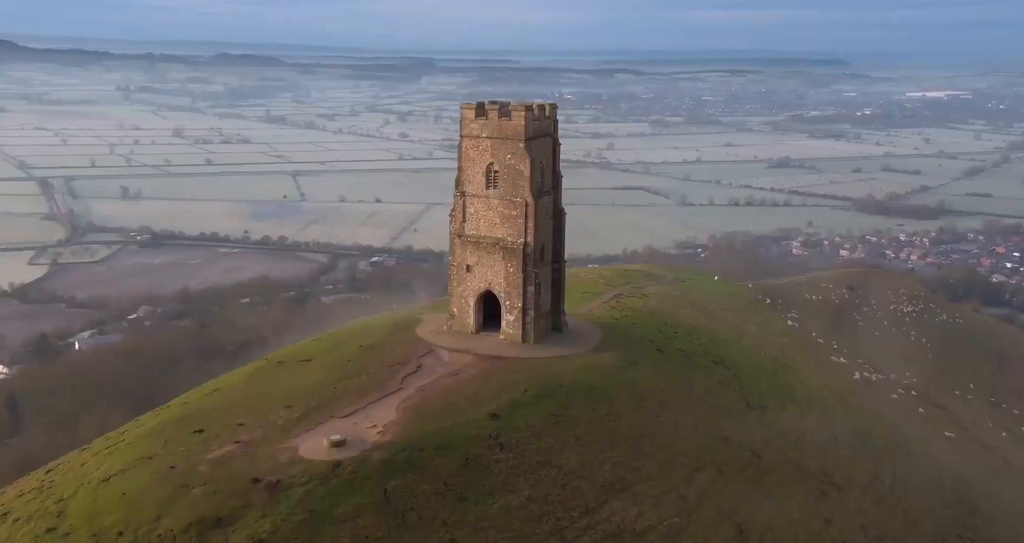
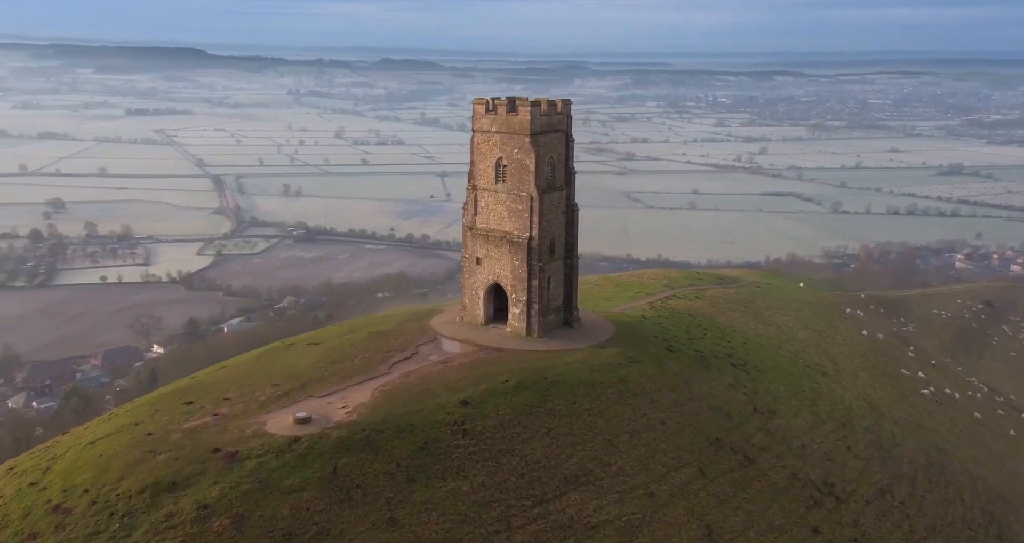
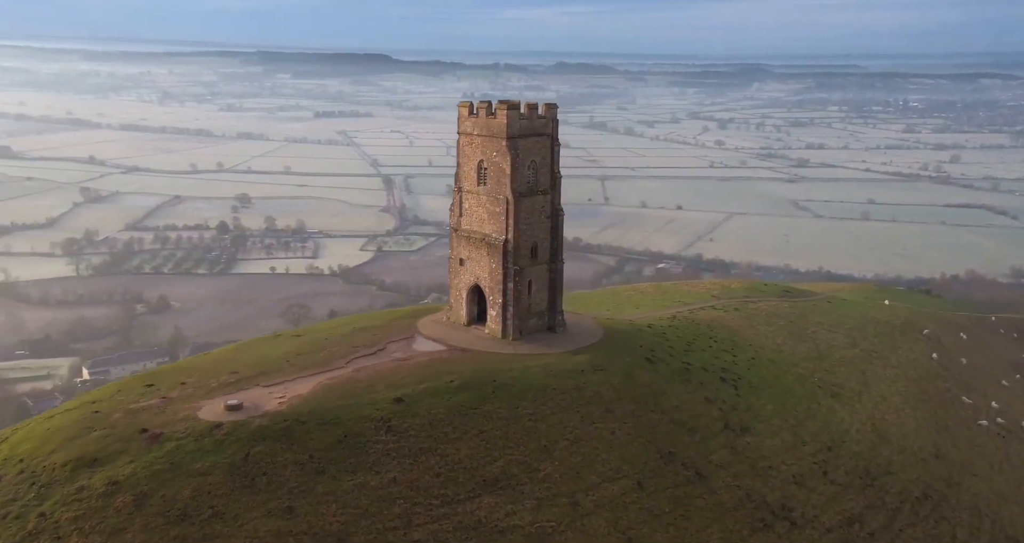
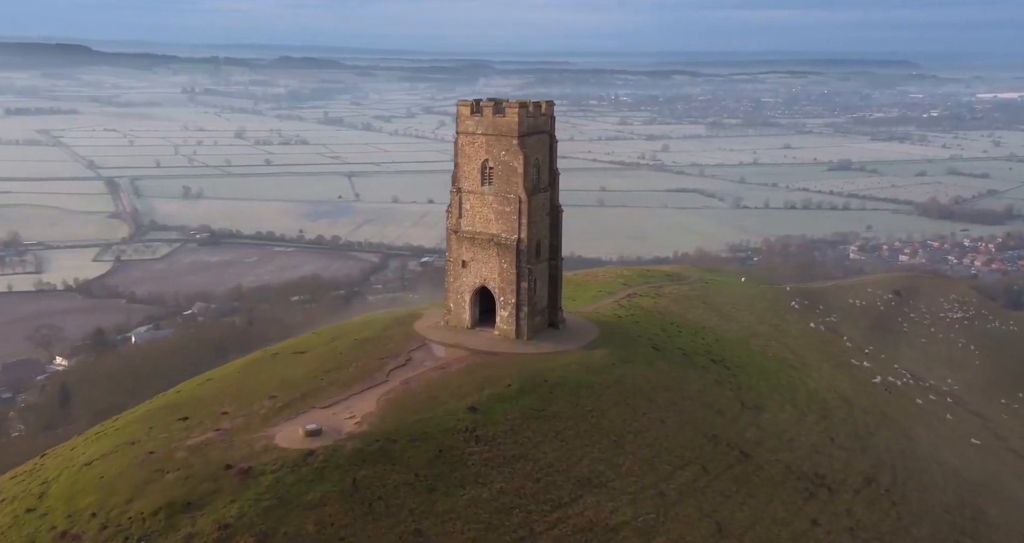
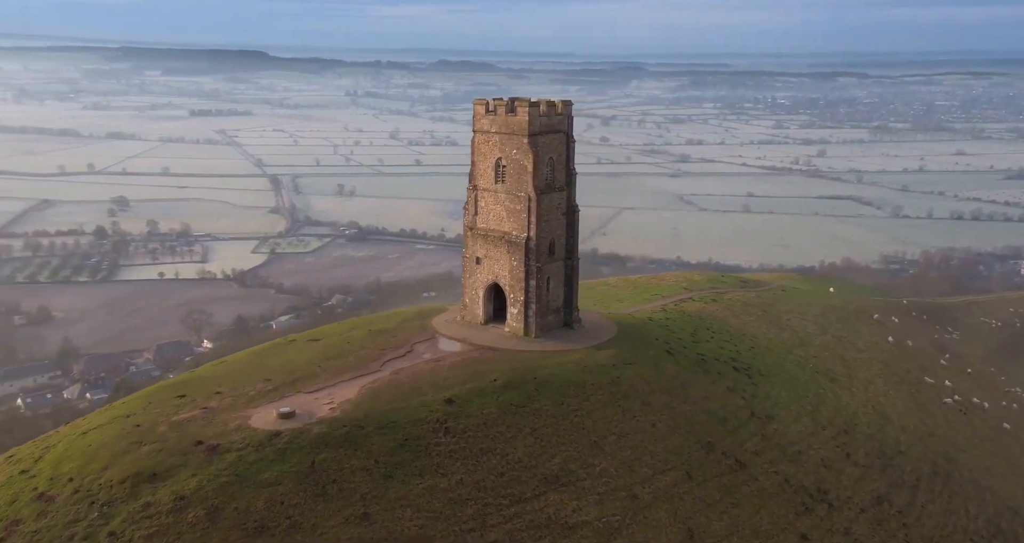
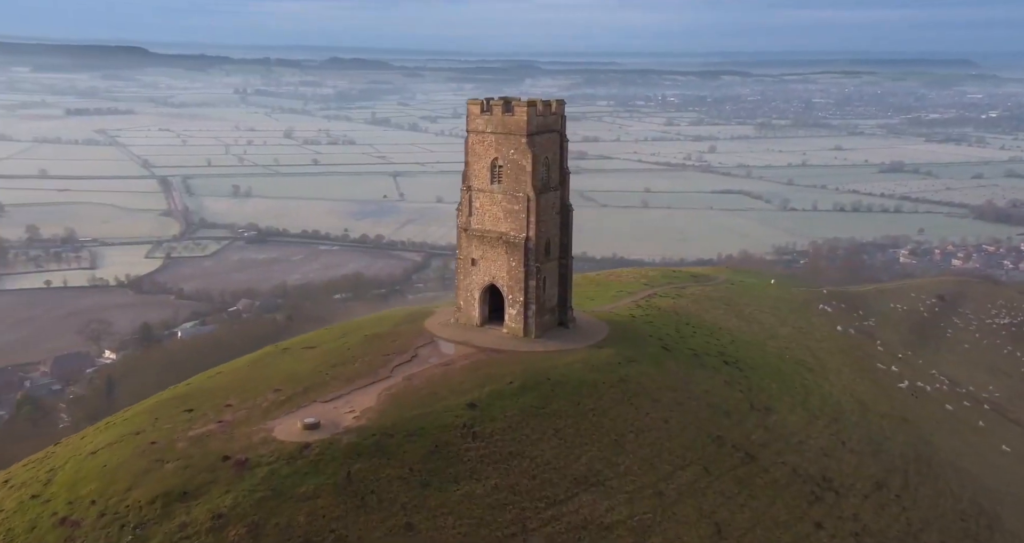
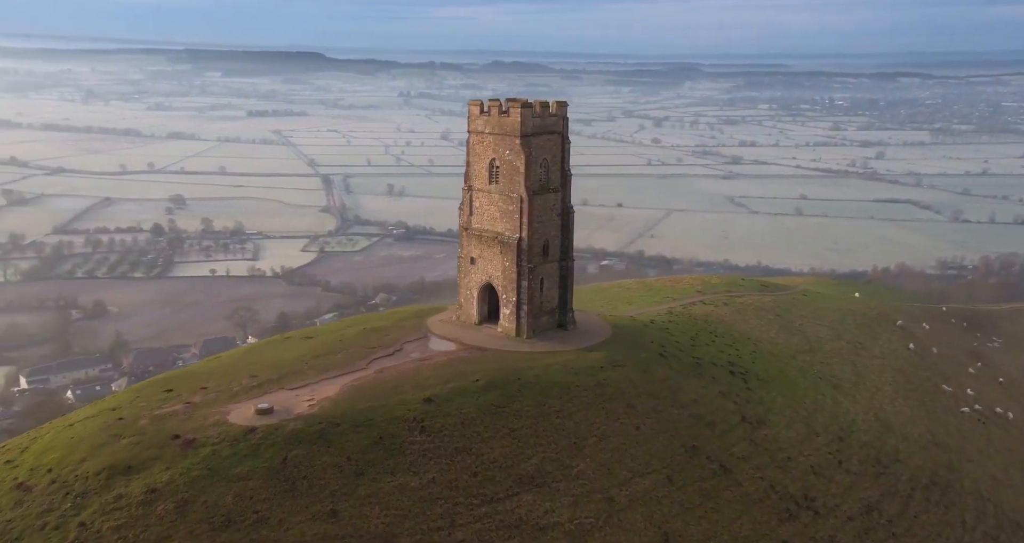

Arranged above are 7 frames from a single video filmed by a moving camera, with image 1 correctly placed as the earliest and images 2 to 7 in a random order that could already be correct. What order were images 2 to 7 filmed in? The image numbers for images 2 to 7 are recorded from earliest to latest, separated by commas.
4, 6, 2, 5, 7, 3
